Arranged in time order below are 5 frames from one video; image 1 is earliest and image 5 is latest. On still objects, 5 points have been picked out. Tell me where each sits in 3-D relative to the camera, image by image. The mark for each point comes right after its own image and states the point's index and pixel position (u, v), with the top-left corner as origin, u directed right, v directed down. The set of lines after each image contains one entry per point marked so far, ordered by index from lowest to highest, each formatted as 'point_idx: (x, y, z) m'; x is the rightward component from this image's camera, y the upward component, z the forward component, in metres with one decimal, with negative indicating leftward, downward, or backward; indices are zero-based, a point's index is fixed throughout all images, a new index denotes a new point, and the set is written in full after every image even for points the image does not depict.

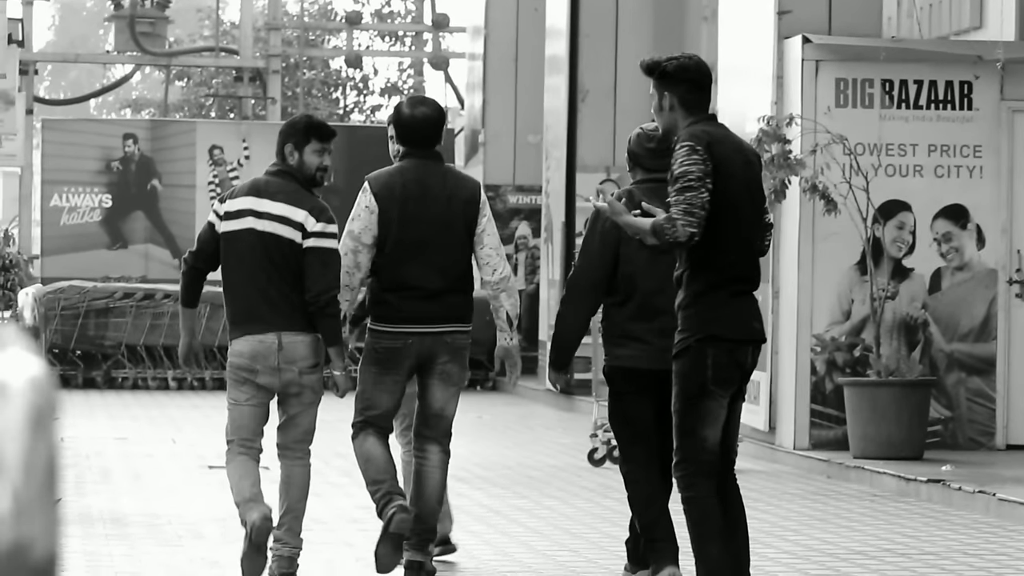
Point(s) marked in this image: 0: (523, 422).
0: (+0.1, -1.0, +14.0) m
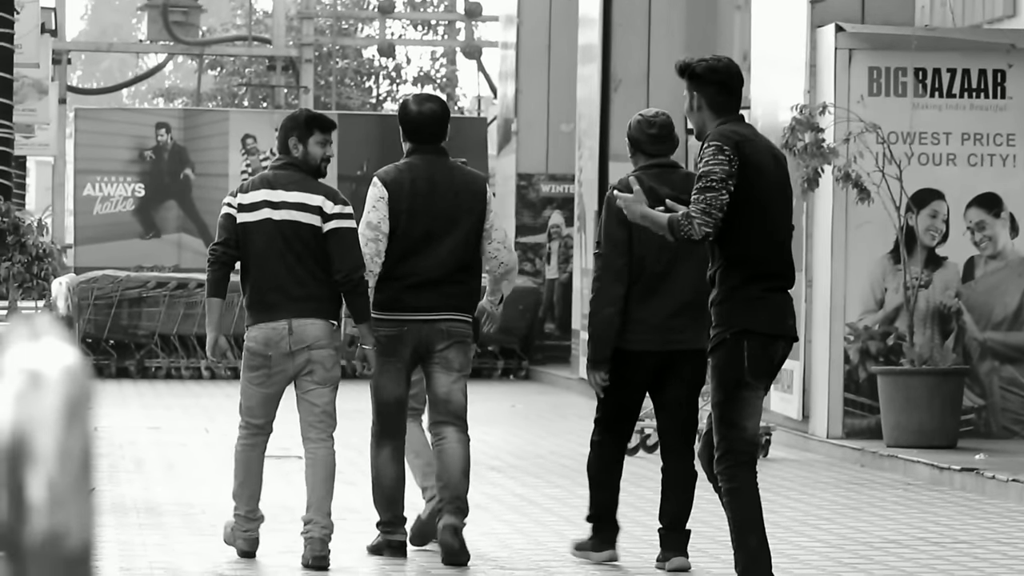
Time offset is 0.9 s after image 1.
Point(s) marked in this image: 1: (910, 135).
0: (+0.3, -1.0, +14.0) m
1: (+2.6, +1.0, +11.8) m
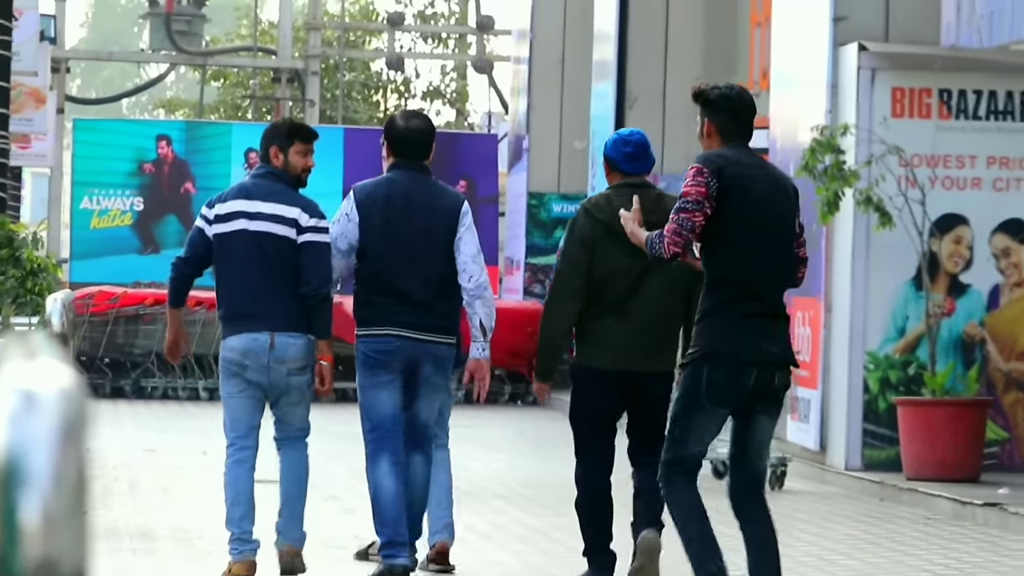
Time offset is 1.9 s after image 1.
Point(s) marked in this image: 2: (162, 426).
0: (+0.4, -1.1, +13.6) m
1: (+2.7, +0.8, +11.4) m
2: (-2.6, -1.0, +13.4) m
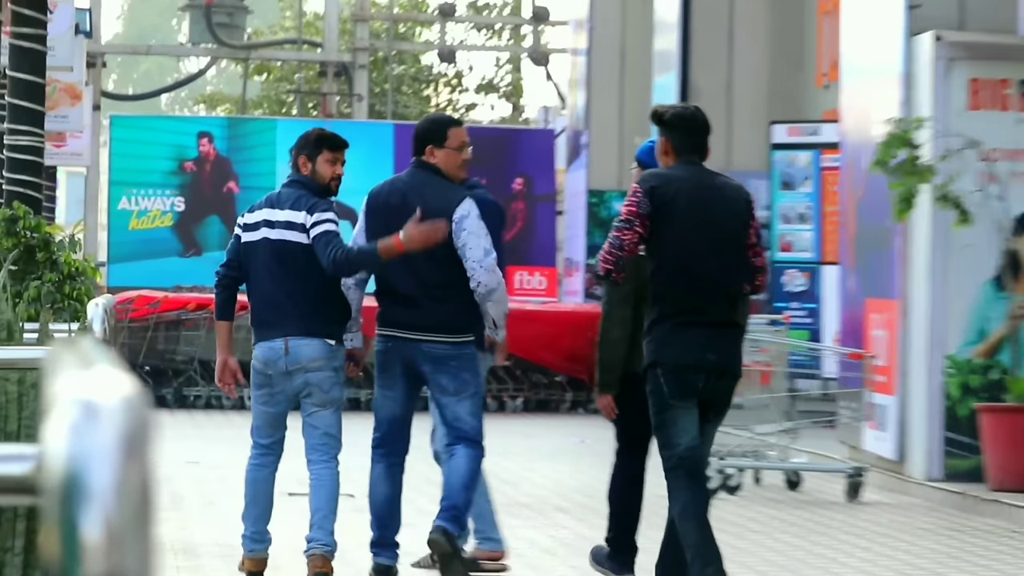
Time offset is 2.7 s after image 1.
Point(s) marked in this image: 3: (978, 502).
0: (+0.8, -1.2, +13.0) m
1: (+3.0, +0.8, +10.9) m
2: (-2.2, -1.1, +12.9) m
3: (+2.7, -1.2, +10.5) m
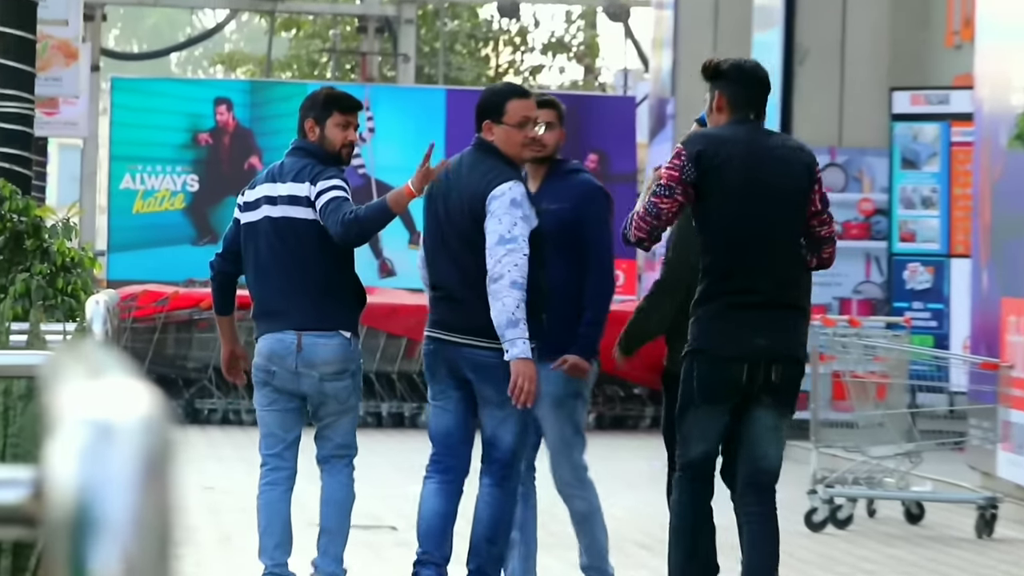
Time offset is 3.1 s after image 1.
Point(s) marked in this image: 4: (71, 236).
0: (+1.2, -1.1, +11.4) m
1: (+3.4, +0.8, +9.1) m
2: (-1.8, -1.0, +11.3) m
3: (+3.1, -1.2, +8.8) m
4: (-2.2, +0.3, +9.1) m
